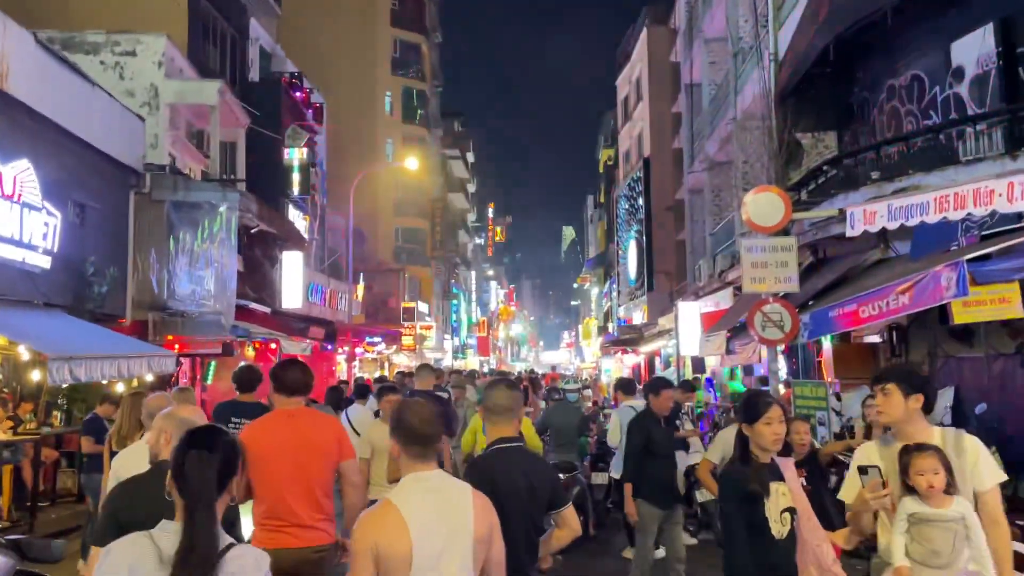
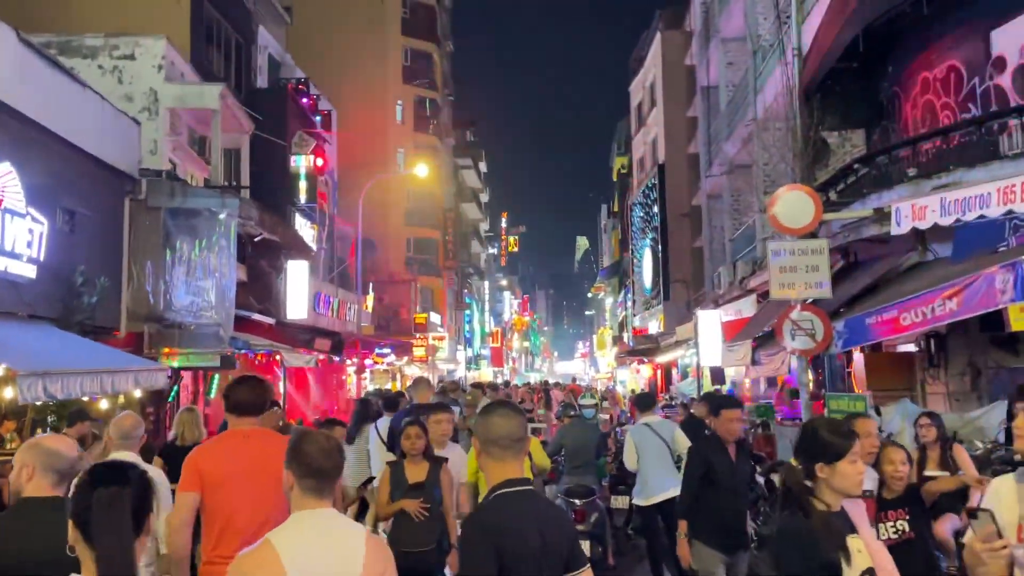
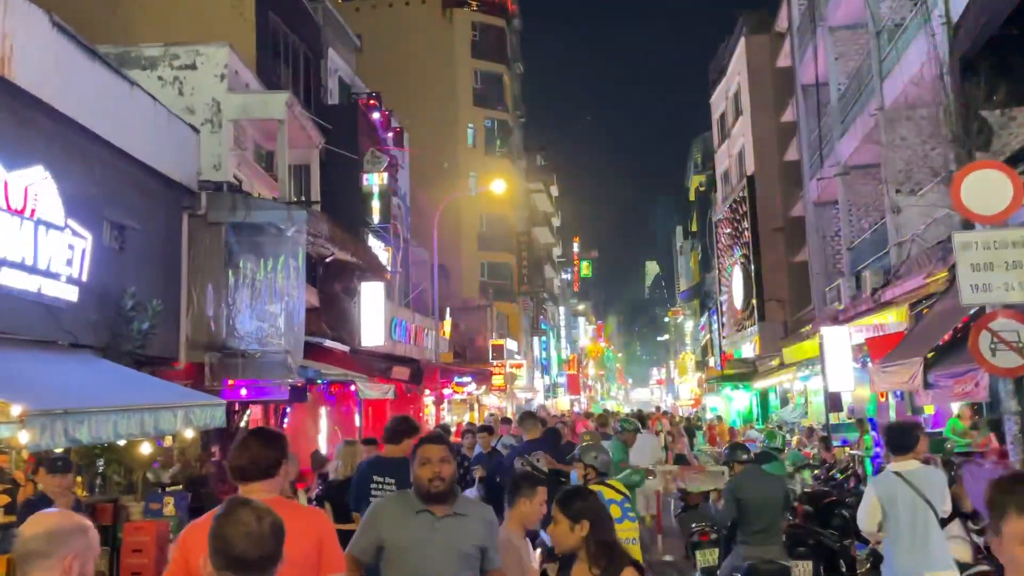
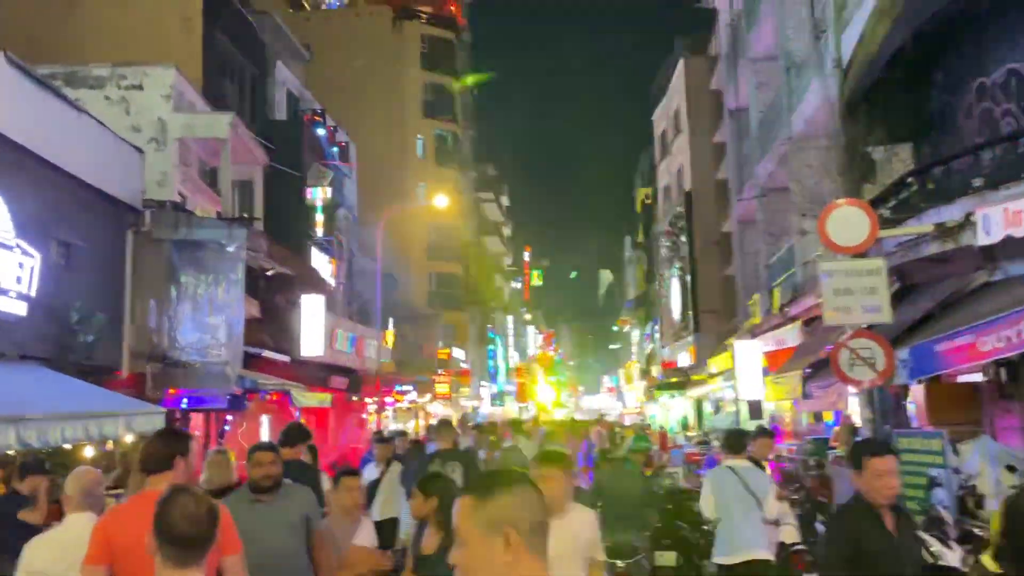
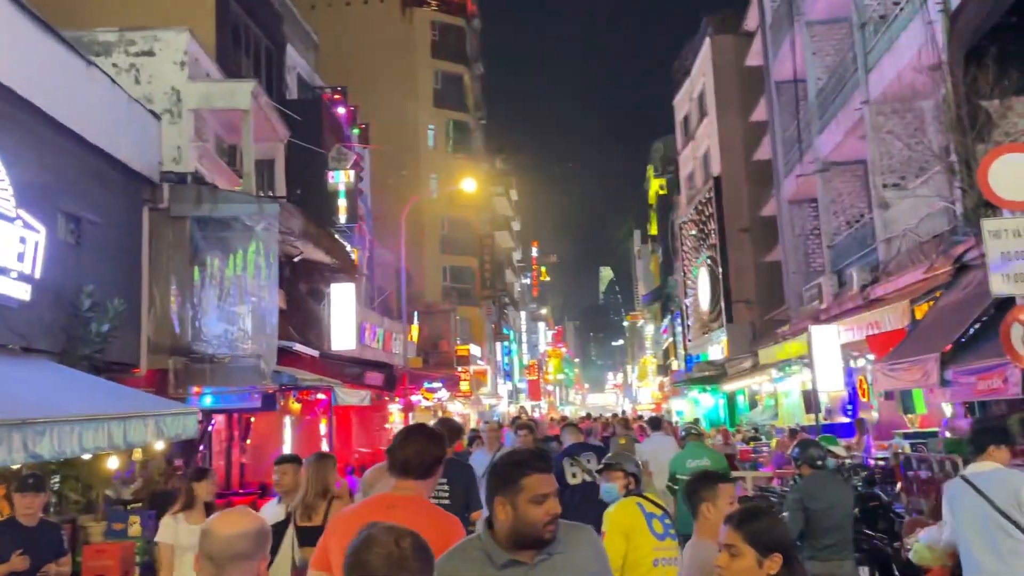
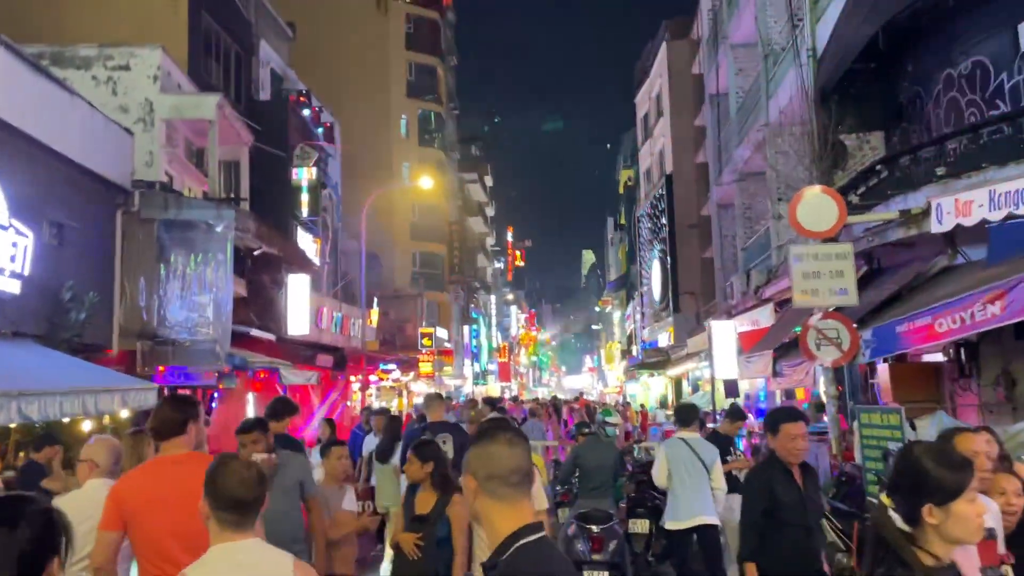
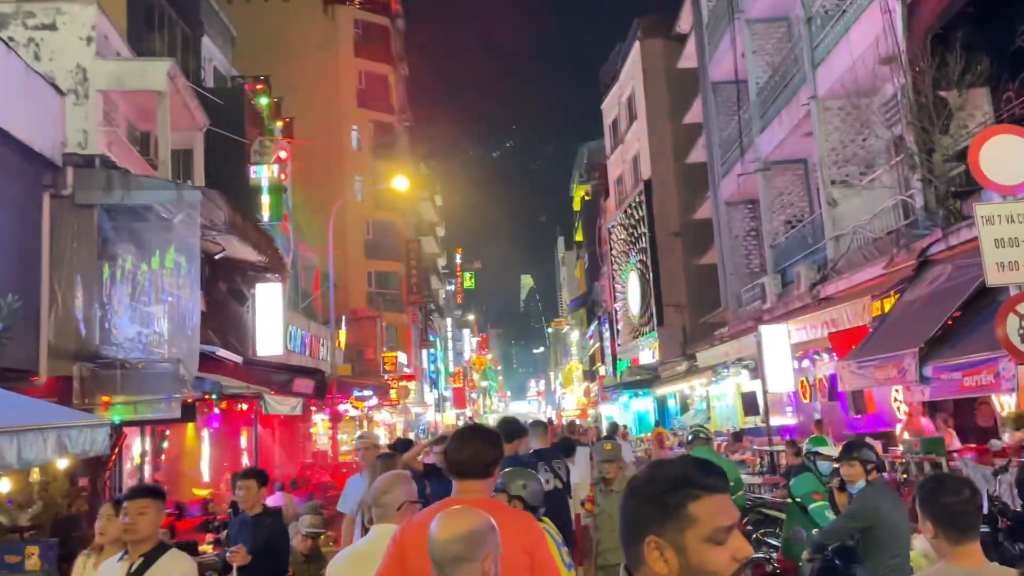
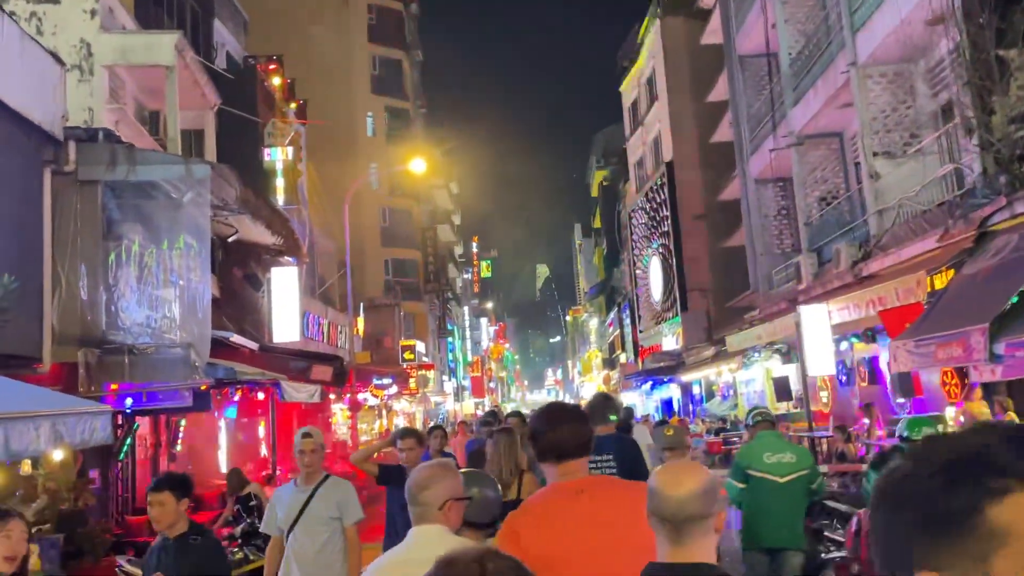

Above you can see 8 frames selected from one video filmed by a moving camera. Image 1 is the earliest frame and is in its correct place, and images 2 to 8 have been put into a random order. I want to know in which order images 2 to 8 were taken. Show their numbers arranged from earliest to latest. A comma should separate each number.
2, 6, 4, 3, 5, 7, 8
